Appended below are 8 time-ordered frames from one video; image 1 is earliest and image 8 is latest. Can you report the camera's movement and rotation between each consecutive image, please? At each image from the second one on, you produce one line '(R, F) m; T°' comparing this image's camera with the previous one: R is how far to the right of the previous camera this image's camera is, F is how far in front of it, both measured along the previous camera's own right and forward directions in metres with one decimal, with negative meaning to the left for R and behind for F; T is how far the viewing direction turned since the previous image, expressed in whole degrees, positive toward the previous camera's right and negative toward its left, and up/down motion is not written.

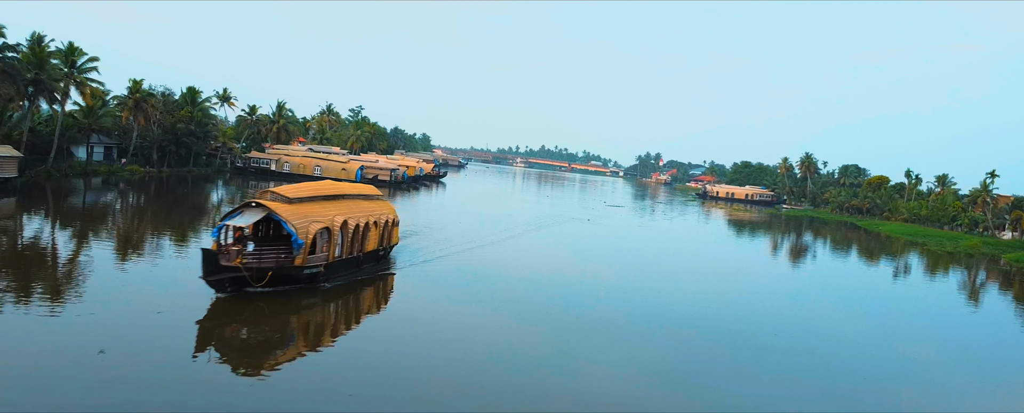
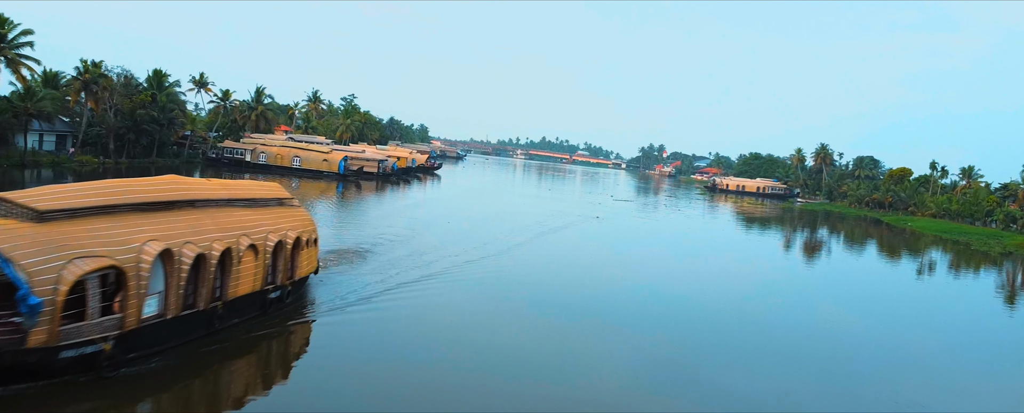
(+0.2, +3.3) m; 0°
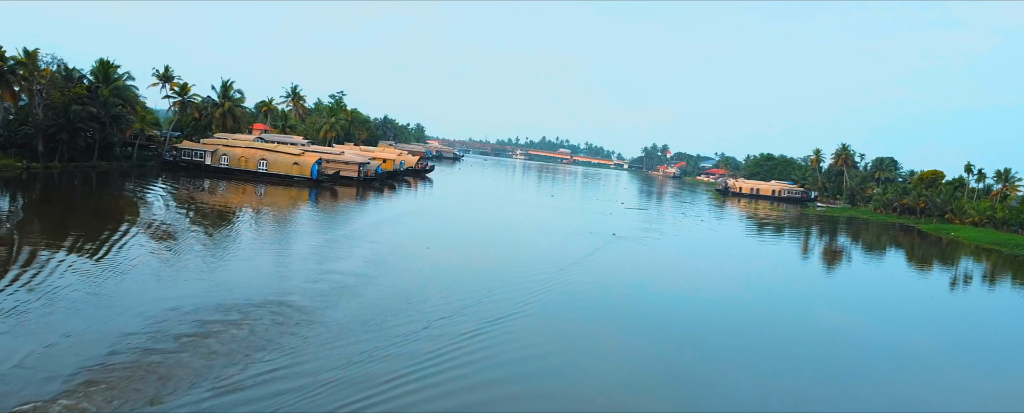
(+0.1, +4.2) m; 0°
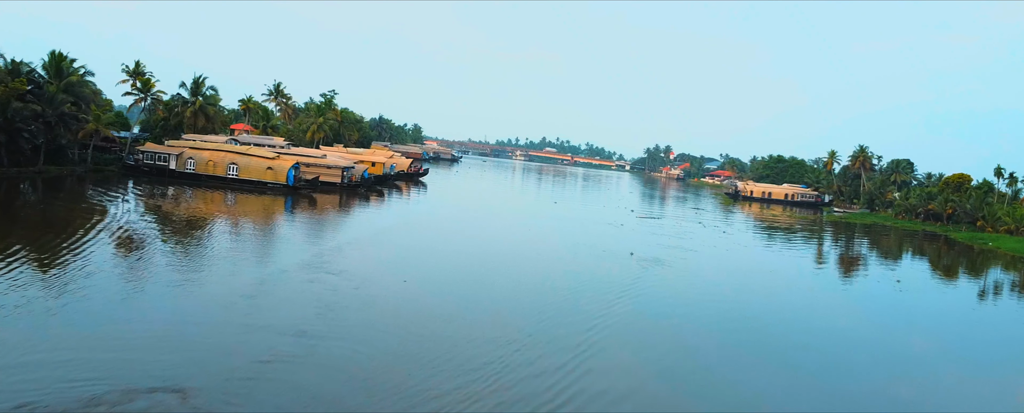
(0.0, +3.0) m; 0°
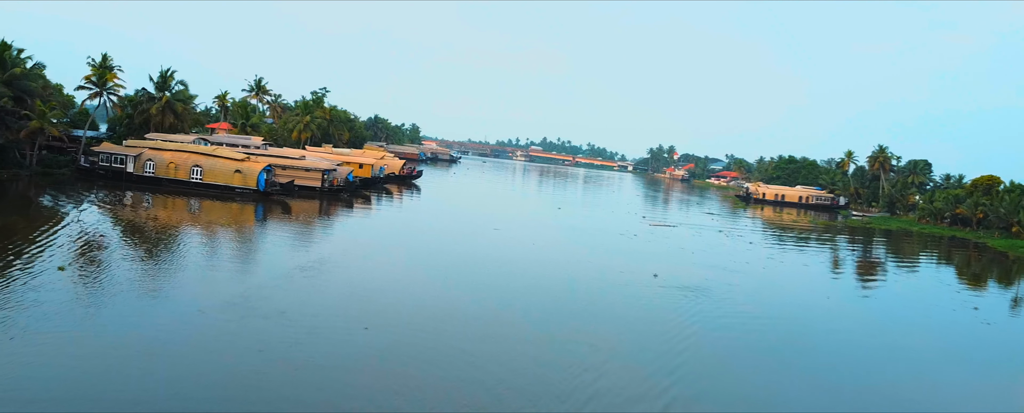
(+0.1, +2.9) m; 0°
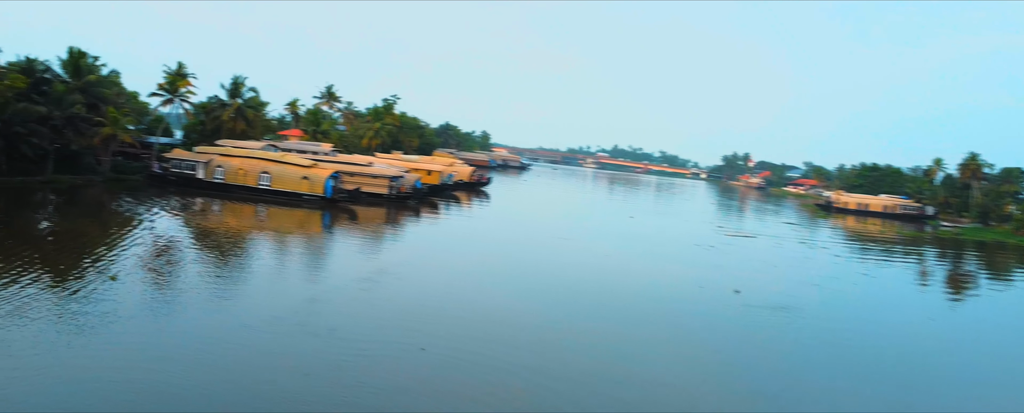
(0.0, +1.0) m; -6°
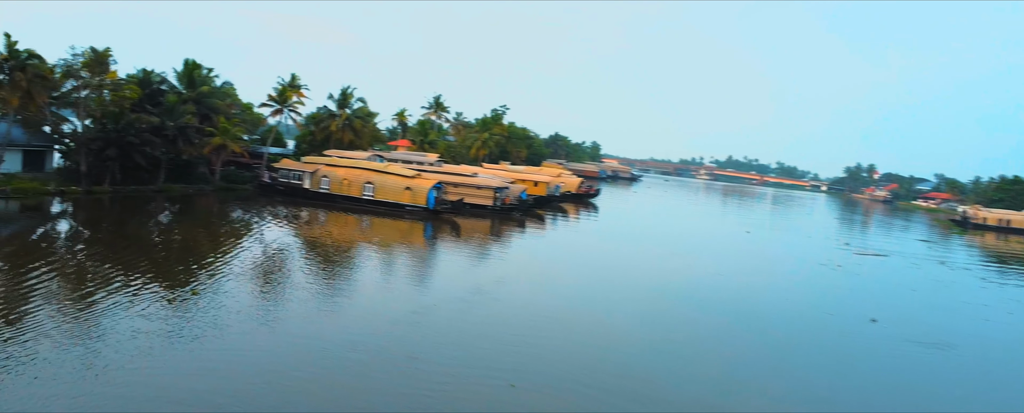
(0.0, +1.4) m; -9°
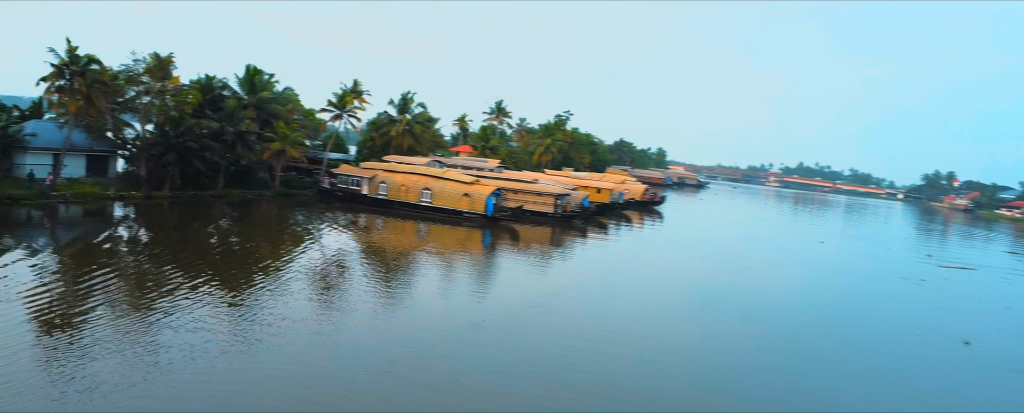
(+0.1, +0.7) m; -5°
